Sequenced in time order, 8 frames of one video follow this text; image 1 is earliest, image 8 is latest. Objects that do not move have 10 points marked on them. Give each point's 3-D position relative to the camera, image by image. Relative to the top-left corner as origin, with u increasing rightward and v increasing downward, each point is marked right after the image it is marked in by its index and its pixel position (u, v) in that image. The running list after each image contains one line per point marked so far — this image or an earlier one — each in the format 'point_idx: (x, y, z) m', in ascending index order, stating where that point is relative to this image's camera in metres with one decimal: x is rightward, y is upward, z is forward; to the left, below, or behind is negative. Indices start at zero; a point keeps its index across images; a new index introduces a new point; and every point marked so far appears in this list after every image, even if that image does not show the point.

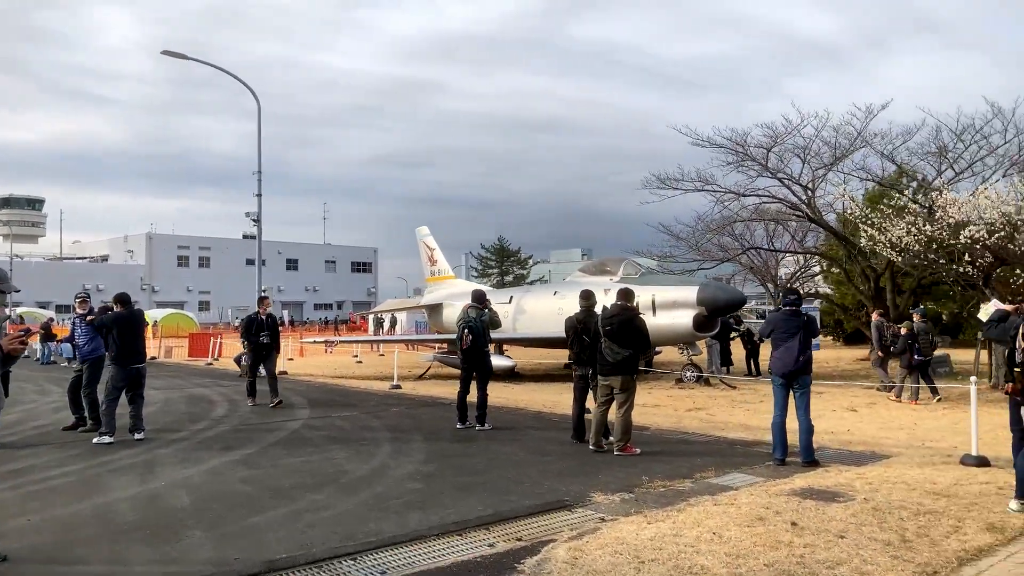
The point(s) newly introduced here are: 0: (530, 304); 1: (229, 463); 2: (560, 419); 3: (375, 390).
0: (+0.5, -0.5, +19.4) m
1: (-2.7, -1.6, +7.3) m
2: (+0.6, -1.7, +10.0) m
3: (-2.6, -1.9, +14.8) m
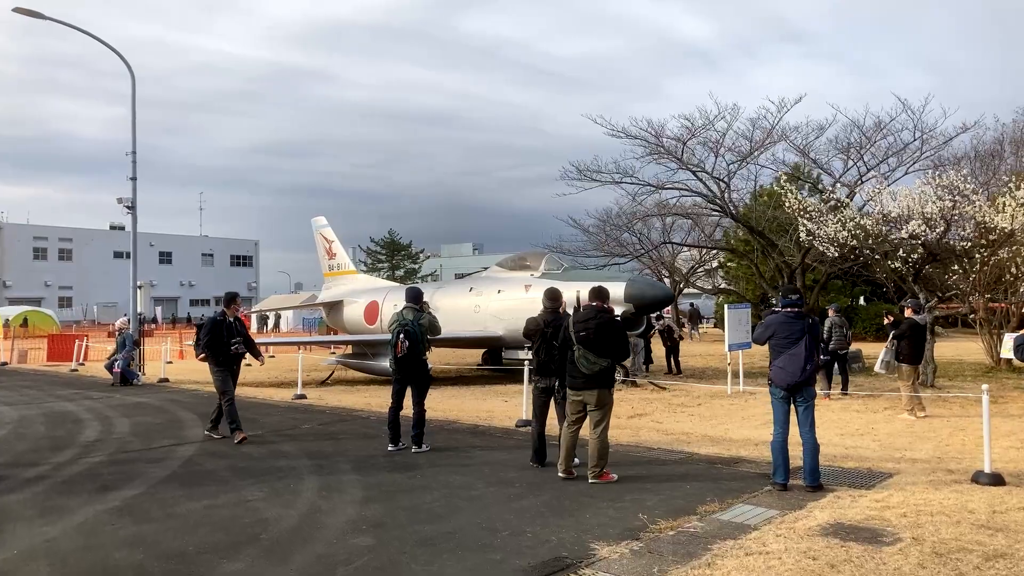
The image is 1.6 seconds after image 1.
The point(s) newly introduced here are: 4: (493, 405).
0: (-1.6, -0.4, +18.1) m
1: (-2.9, -1.6, +5.7) m
2: (-0.1, -1.7, +8.8) m
3: (-4.0, -1.9, +13.1) m
4: (-0.3, -1.8, +12.2) m
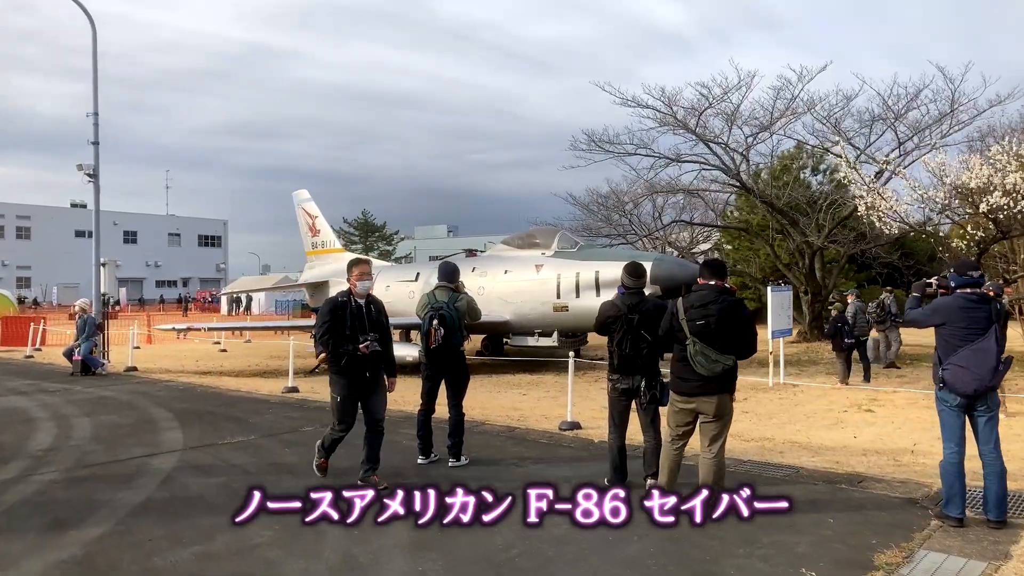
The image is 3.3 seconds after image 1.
0: (-1.4, 0.0, +16.5) m
1: (-2.4, -1.5, +4.1) m
2: (+0.4, -1.5, +7.3) m
3: (-3.7, -1.5, +11.4) m
4: (0.0, -1.5, +10.7) m
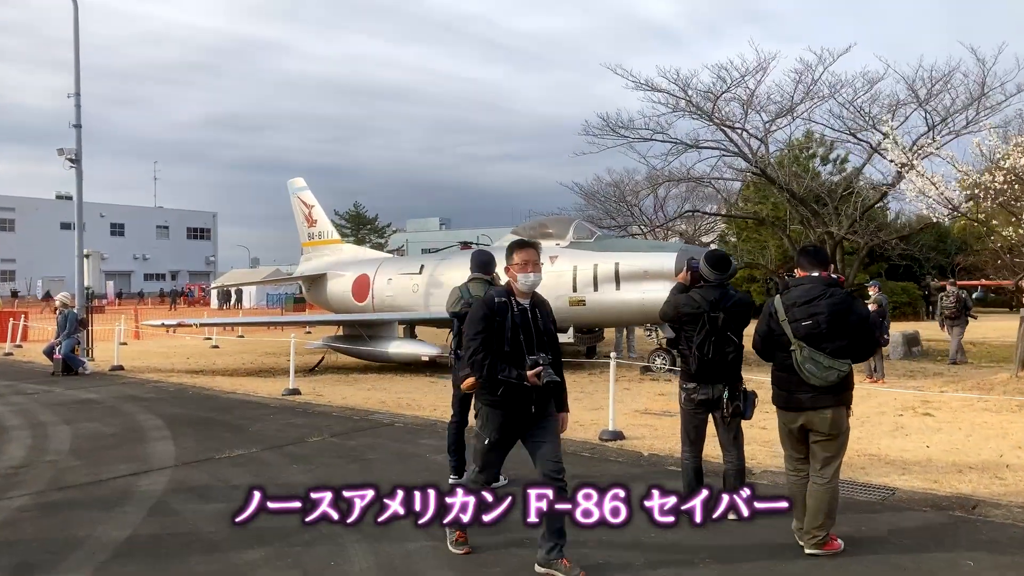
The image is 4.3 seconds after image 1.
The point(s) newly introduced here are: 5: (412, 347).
0: (-1.2, +0.2, +15.6) m
1: (-2.0, -1.4, +3.2) m
2: (+0.7, -1.4, +6.4) m
3: (-3.4, -1.4, +10.5) m
4: (+0.3, -1.5, +9.8) m
5: (-1.8, -1.0, +13.9) m
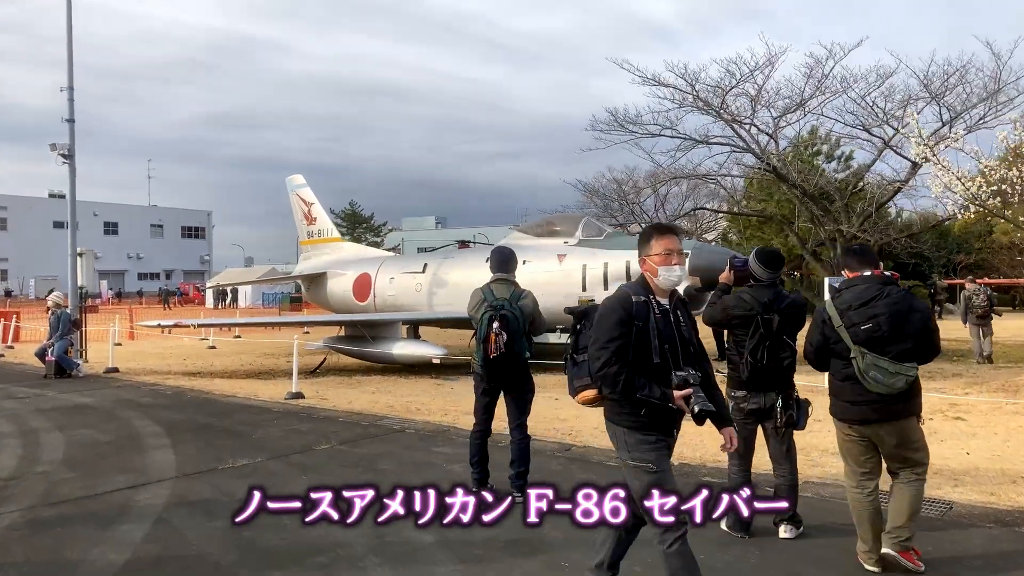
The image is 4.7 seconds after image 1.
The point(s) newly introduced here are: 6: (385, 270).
0: (-1.1, +0.2, +15.2) m
1: (-1.8, -1.4, +2.8) m
2: (+0.9, -1.4, +6.0) m
3: (-3.2, -1.4, +10.1) m
4: (+0.5, -1.4, +9.4) m
5: (-1.6, -1.0, +13.5) m
6: (-2.7, +0.4, +16.7) m
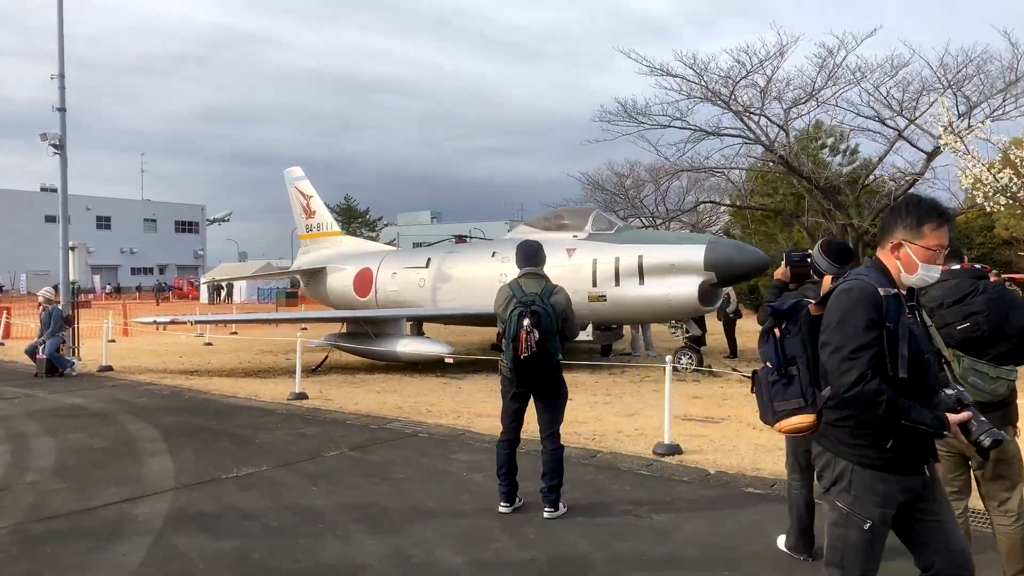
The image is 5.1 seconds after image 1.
0: (-1.0, +0.3, +14.7) m
1: (-1.6, -1.4, +2.3) m
2: (+1.0, -1.4, +5.6) m
3: (-3.1, -1.4, +9.6) m
4: (+0.6, -1.4, +9.0) m
5: (-1.5, -1.0, +13.1) m
6: (-2.6, +0.5, +16.3) m
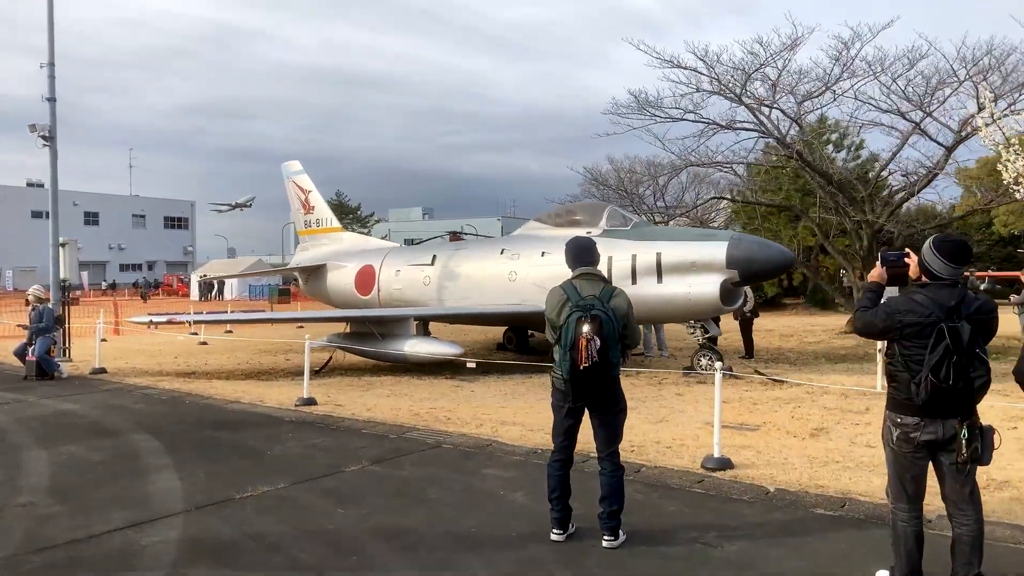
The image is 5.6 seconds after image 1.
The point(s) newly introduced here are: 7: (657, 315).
0: (-0.8, +0.3, +14.2) m
1: (-1.3, -1.5, +1.8) m
2: (+1.3, -1.4, +5.2) m
3: (-2.8, -1.4, +9.1) m
4: (+0.9, -1.4, +8.5) m
5: (-1.3, -0.9, +12.5) m
6: (-2.5, +0.5, +15.7) m
7: (+2.3, -0.4, +12.2) m
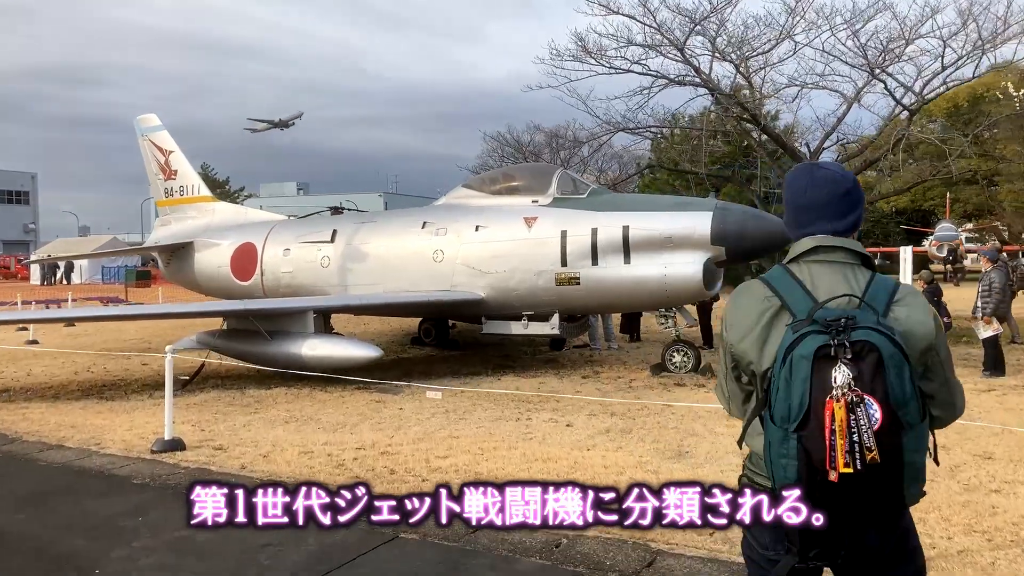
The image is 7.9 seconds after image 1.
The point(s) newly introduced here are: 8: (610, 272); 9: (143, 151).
0: (-2.0, +0.6, +11.4) m
1: (-0.5, -1.5, -0.8) m
2: (+1.6, -1.3, +2.9) m
3: (-3.2, -1.3, +6.1) m
4: (+0.6, -1.3, +6.1) m
5: (-2.2, -0.7, +9.7) m
6: (-3.8, +0.8, +12.7) m
7: (+1.4, -0.2, +10.0) m
8: (+1.2, +0.2, +9.8) m
9: (-7.3, +2.7, +15.4) m
